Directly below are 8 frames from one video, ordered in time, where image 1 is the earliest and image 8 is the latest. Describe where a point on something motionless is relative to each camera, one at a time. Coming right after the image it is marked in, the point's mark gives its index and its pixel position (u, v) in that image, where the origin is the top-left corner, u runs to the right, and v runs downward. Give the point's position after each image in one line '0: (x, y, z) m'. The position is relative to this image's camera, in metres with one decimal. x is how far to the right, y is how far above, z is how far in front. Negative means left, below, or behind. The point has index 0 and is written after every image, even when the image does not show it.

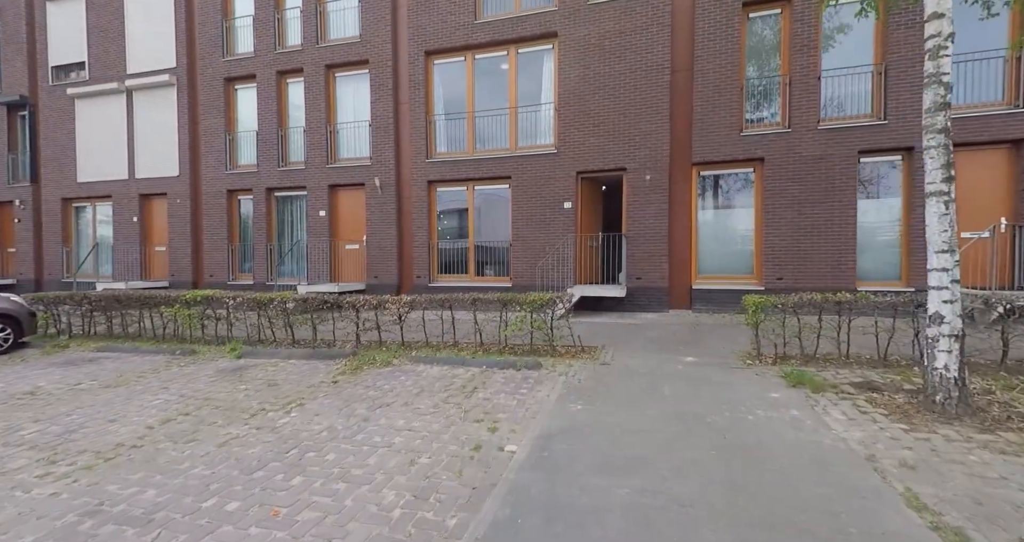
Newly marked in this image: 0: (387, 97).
0: (-3.1, +4.3, +12.8) m
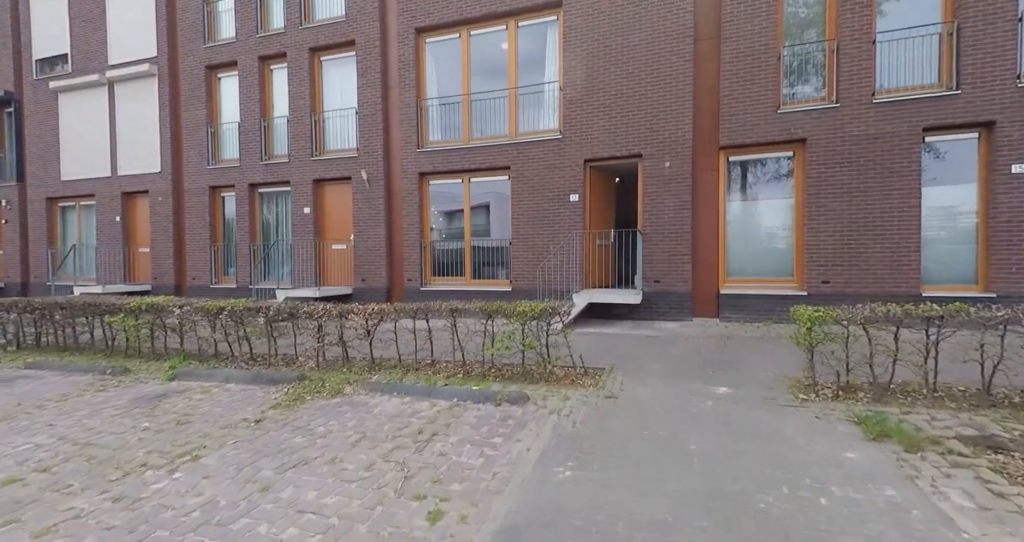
0: (-3.1, +4.3, +11.6) m
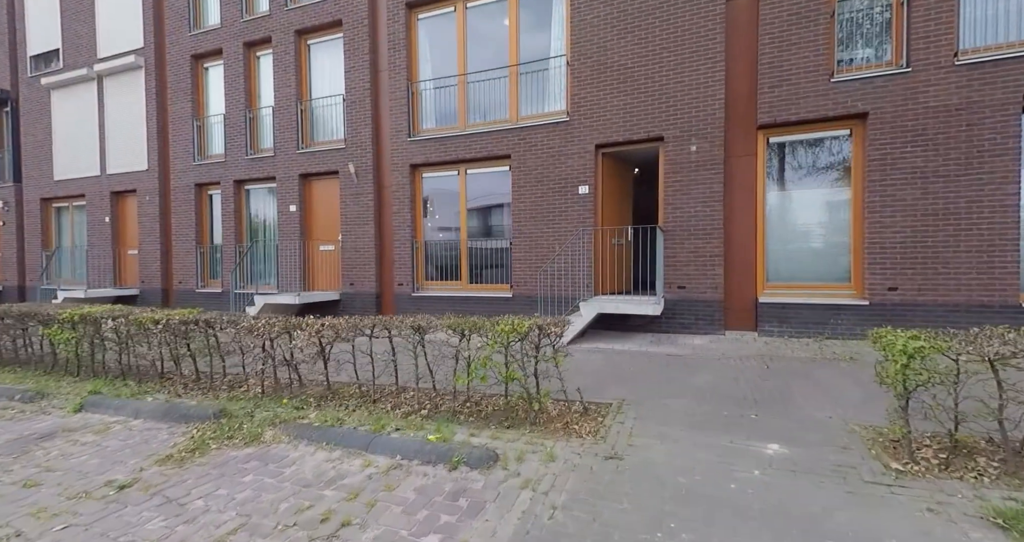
0: (-3.1, +4.2, +10.4) m
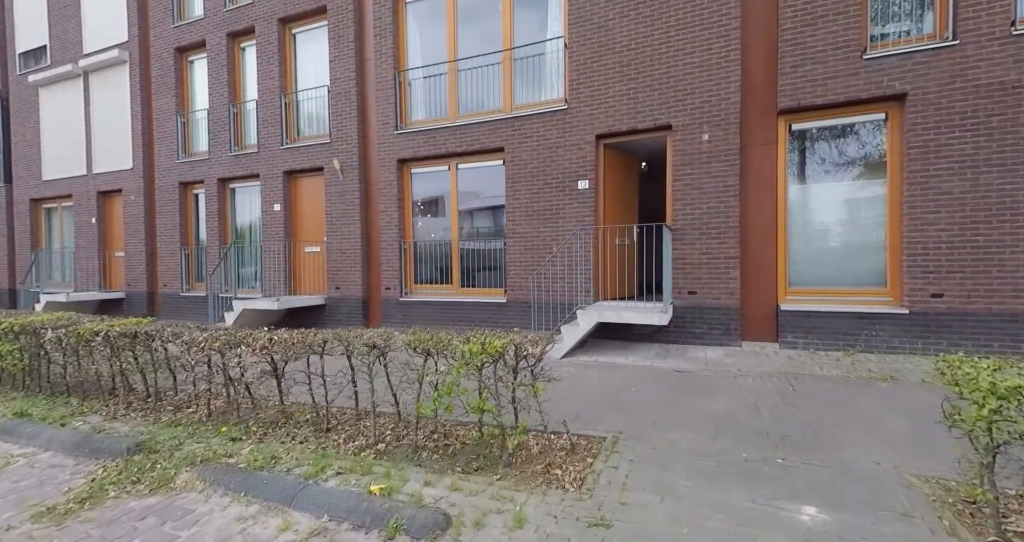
0: (-3.1, +4.2, +9.7) m
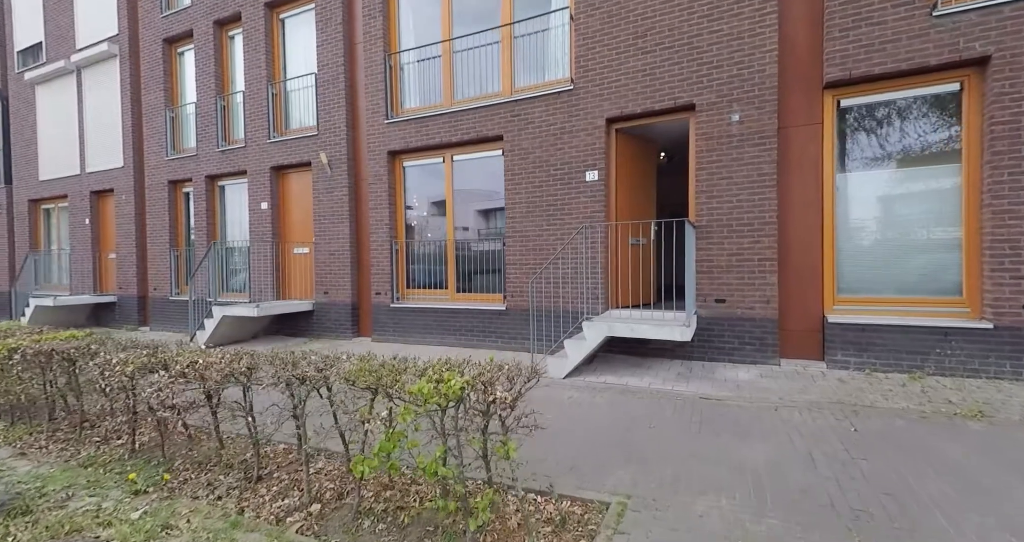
0: (-3.1, +4.1, +8.9) m
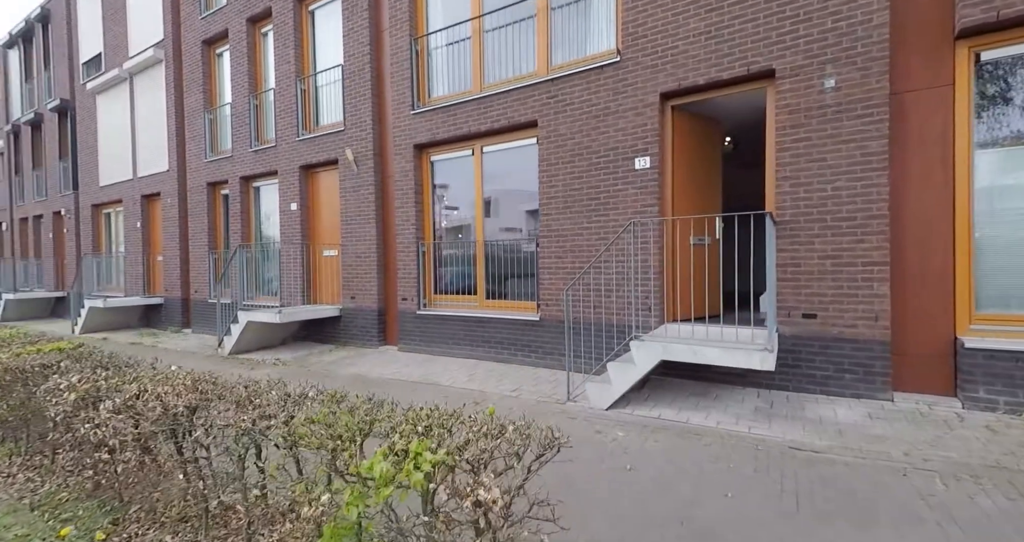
0: (-2.4, +4.0, +8.2) m
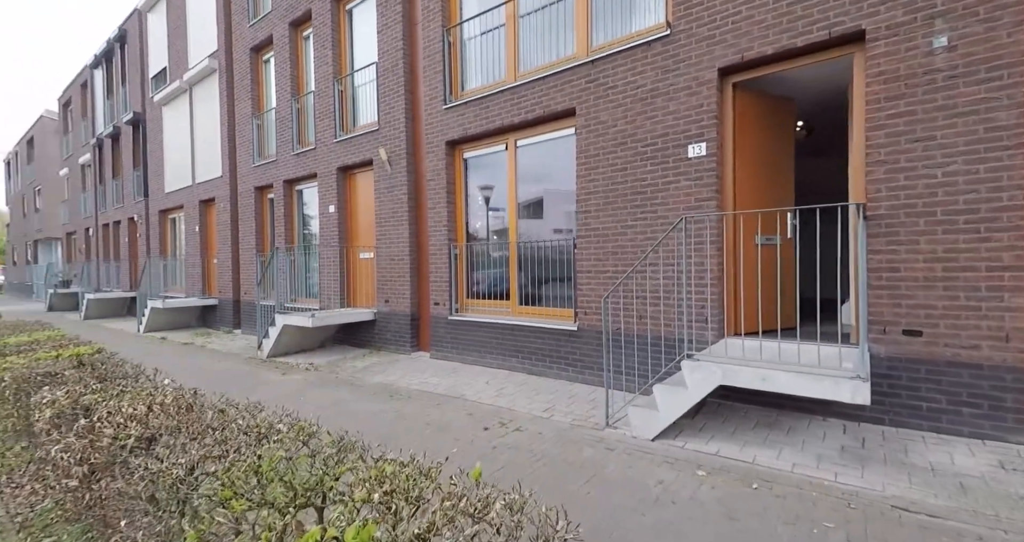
0: (-1.8, +4.0, +7.9) m
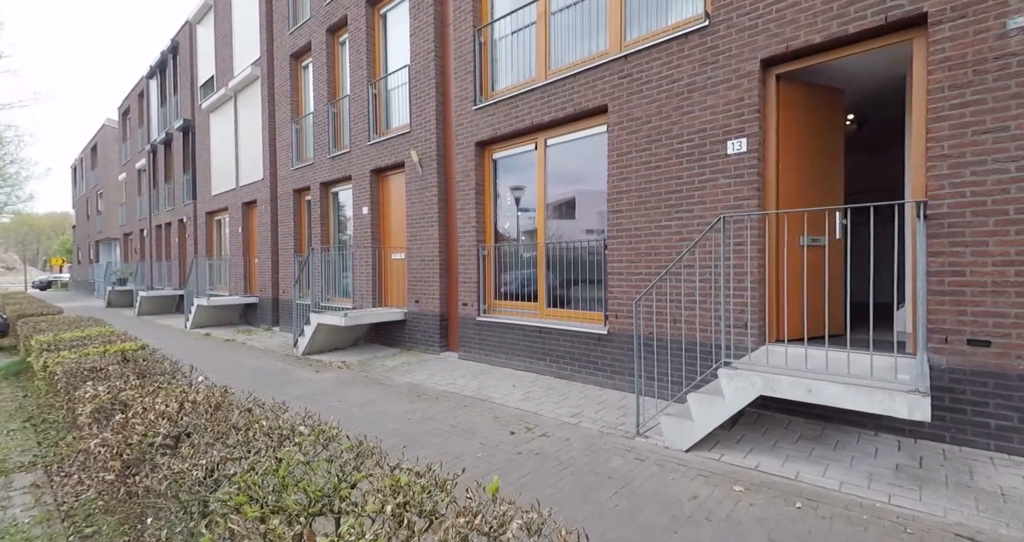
0: (-1.3, +4.0, +7.9) m
